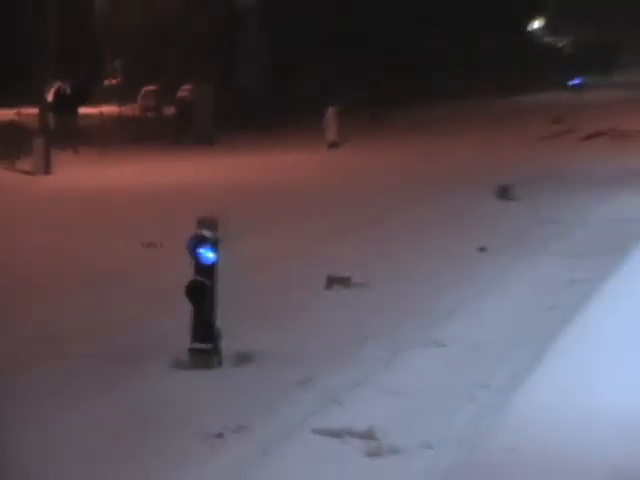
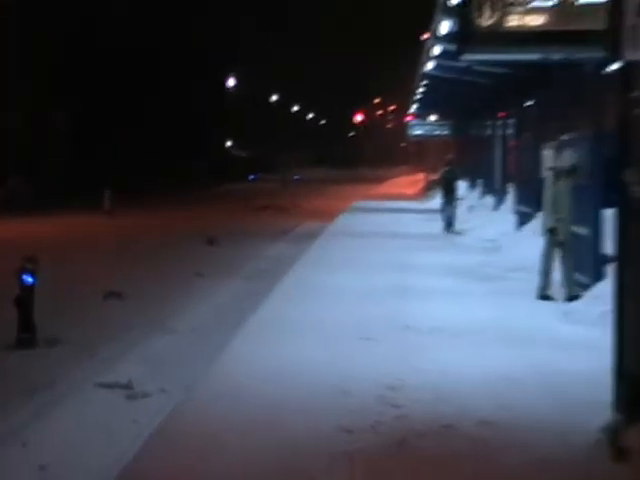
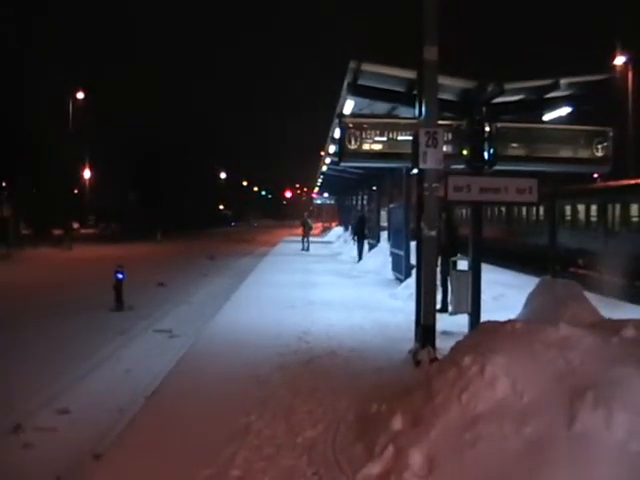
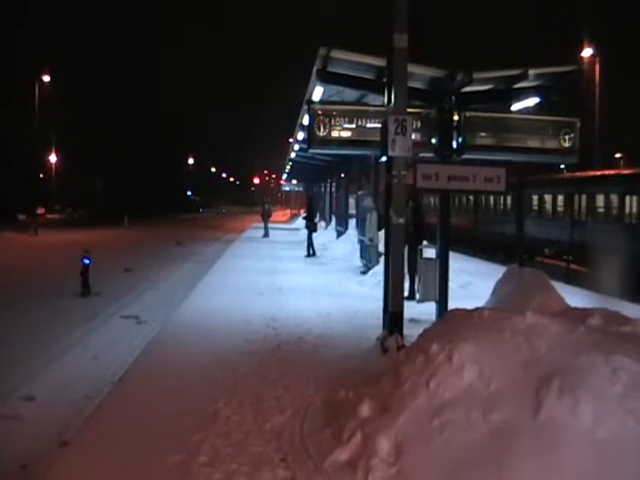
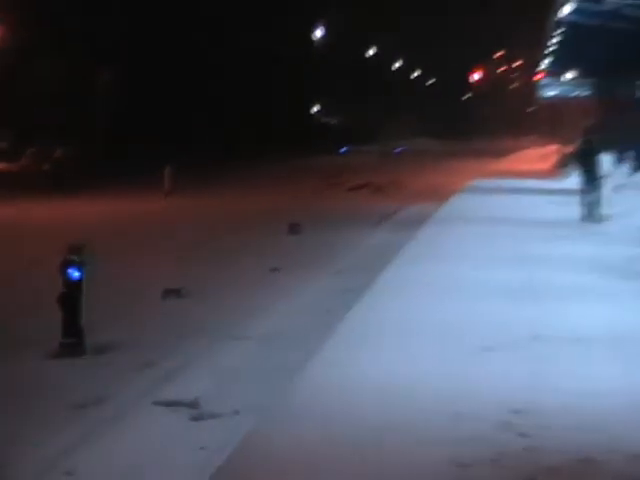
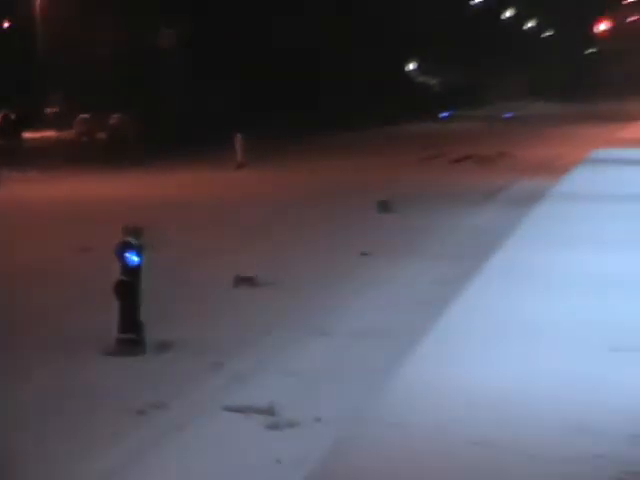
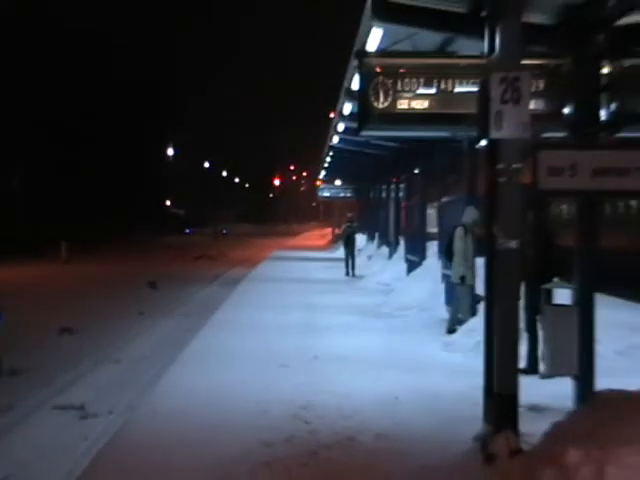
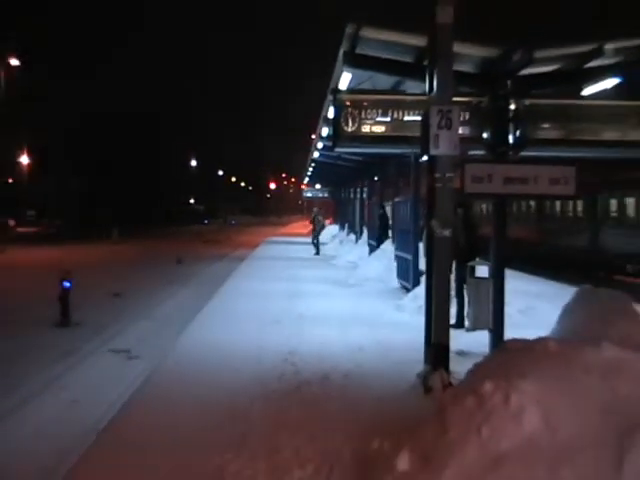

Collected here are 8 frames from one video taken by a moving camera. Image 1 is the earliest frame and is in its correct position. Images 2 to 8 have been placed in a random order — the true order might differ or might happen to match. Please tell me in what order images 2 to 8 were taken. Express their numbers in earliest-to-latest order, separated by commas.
6, 5, 2, 7, 8, 3, 4
